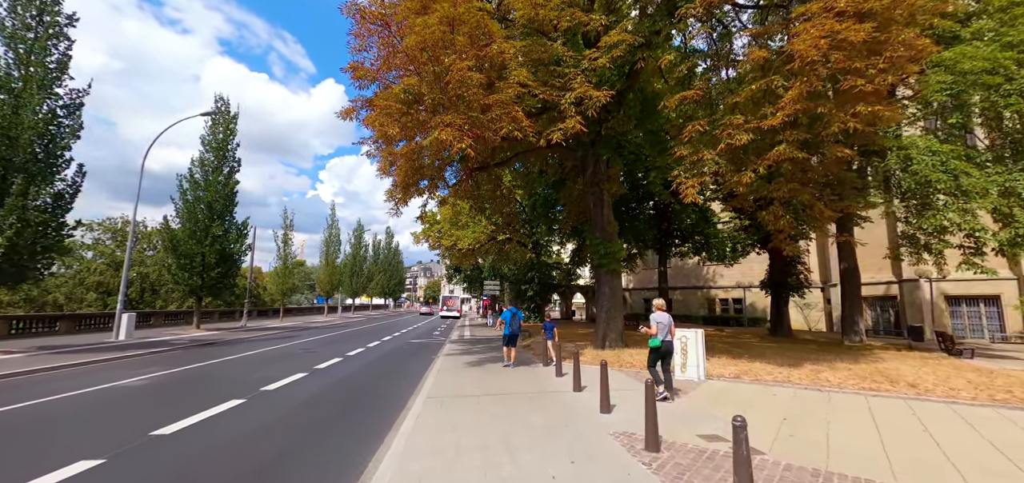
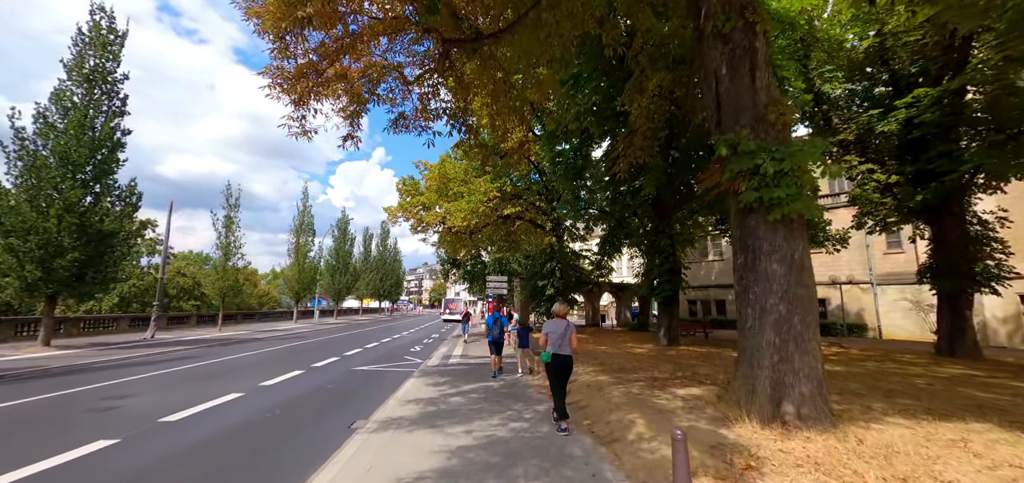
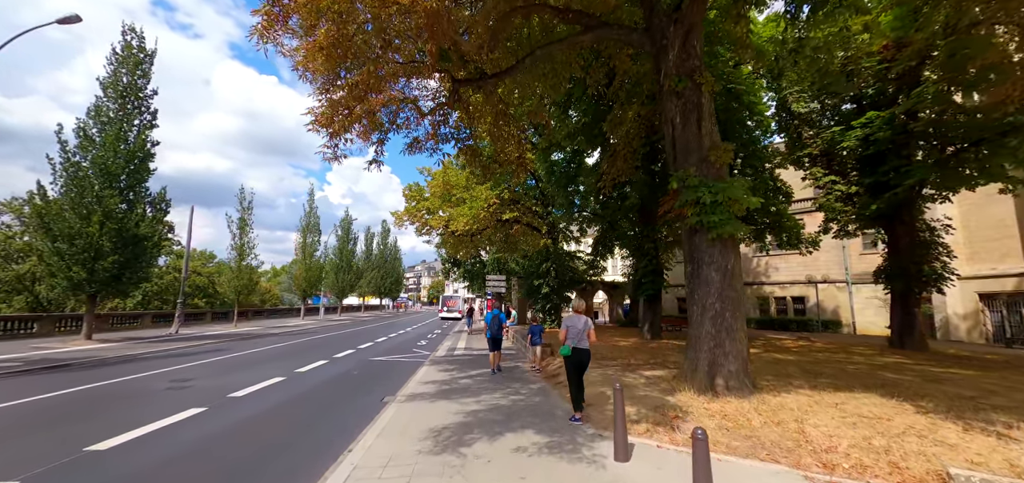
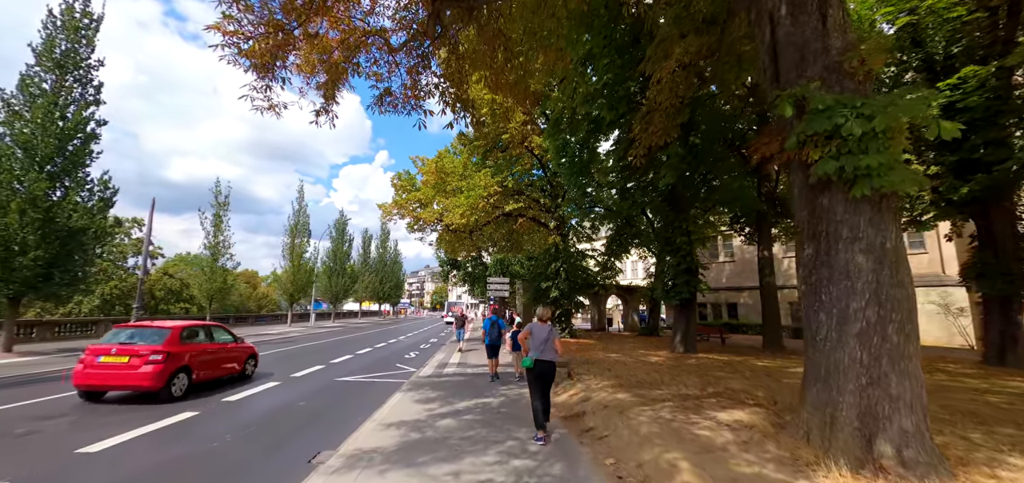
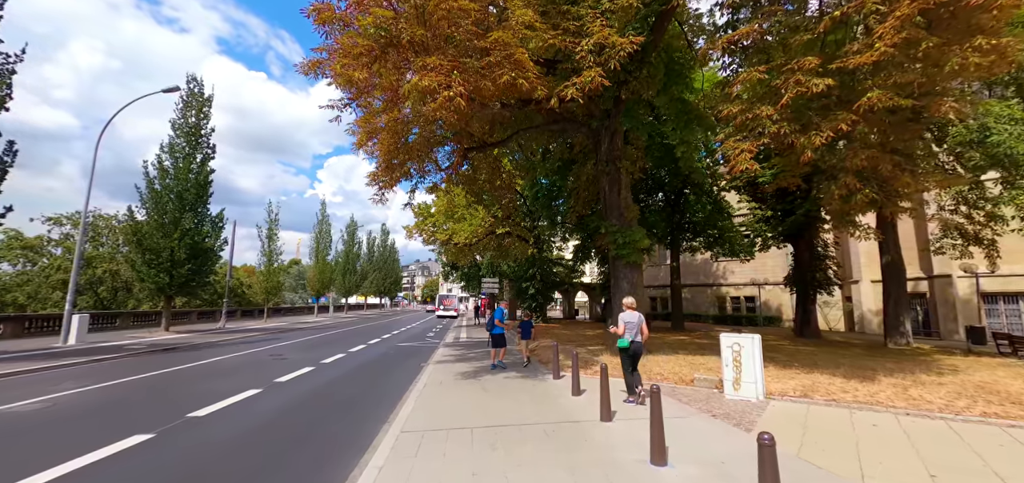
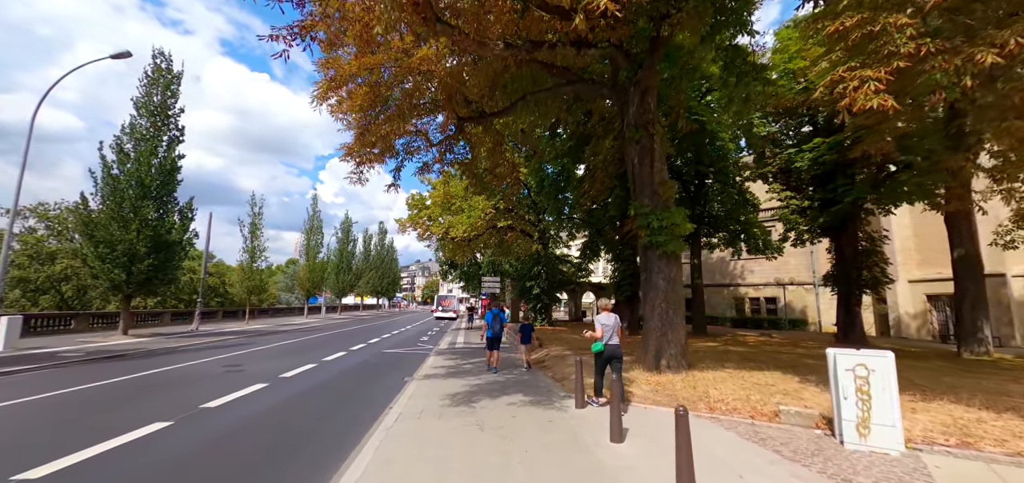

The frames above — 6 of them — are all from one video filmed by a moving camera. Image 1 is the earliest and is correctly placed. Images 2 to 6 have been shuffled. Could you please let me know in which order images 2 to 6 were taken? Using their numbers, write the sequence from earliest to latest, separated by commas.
5, 6, 3, 2, 4
